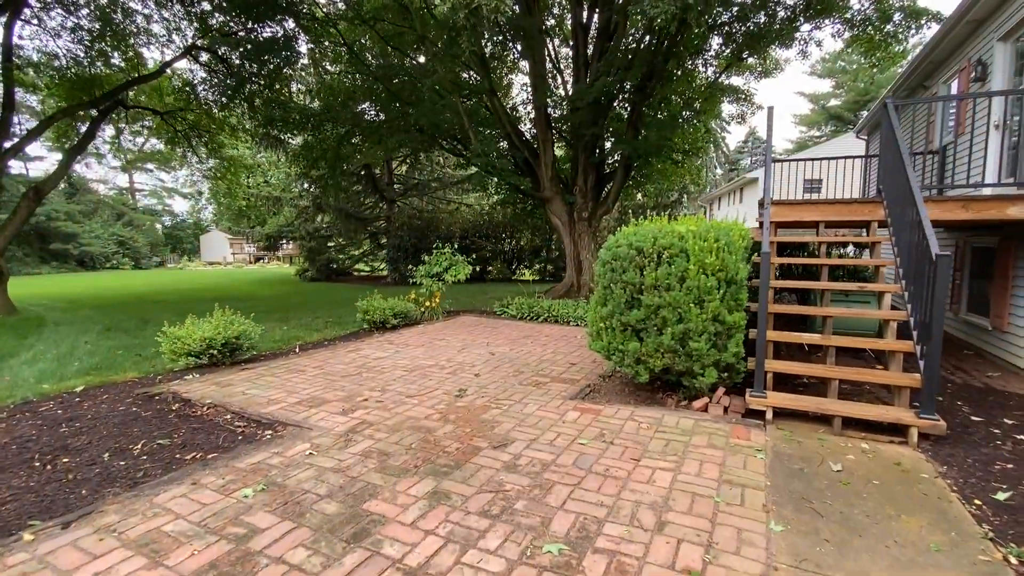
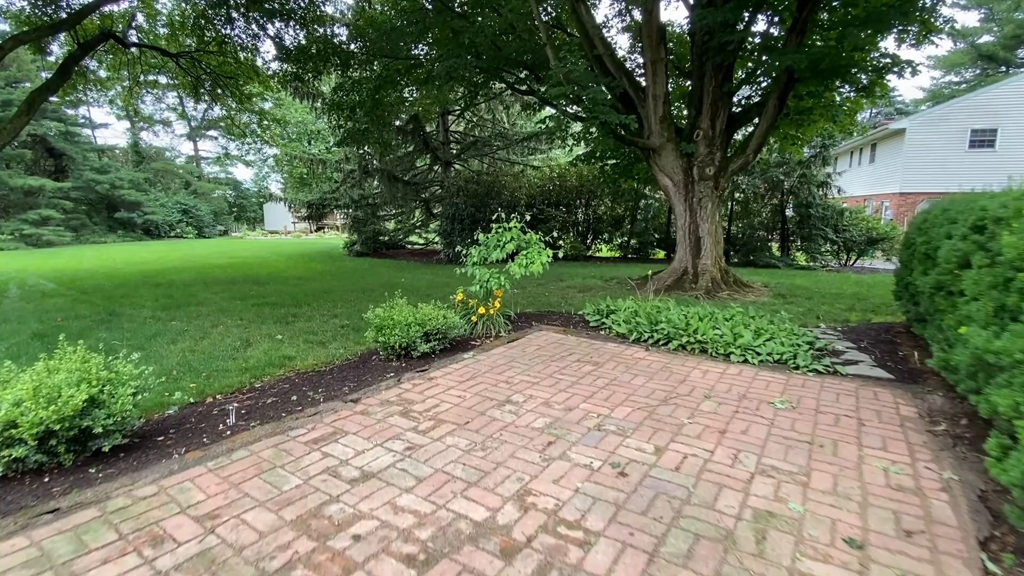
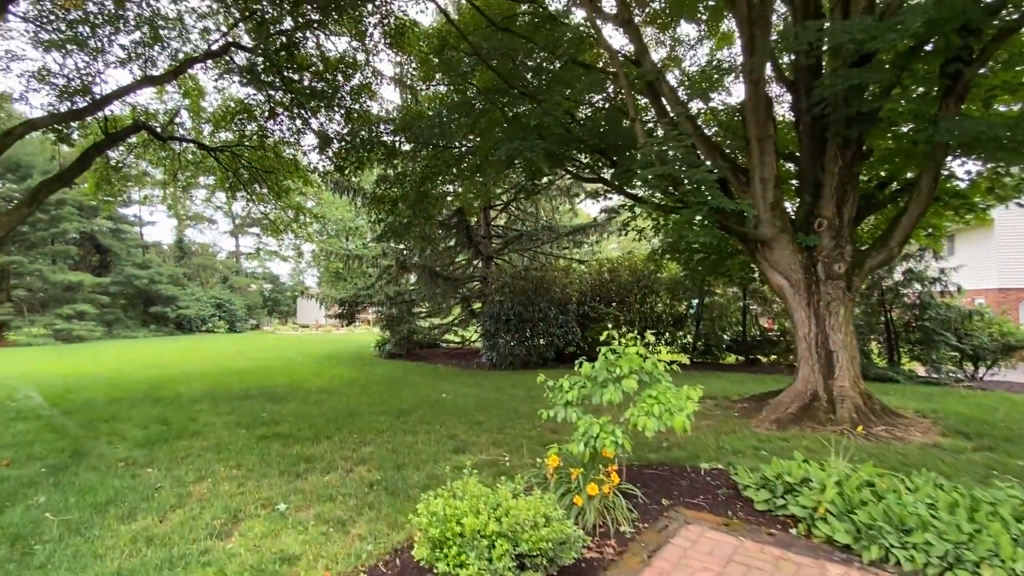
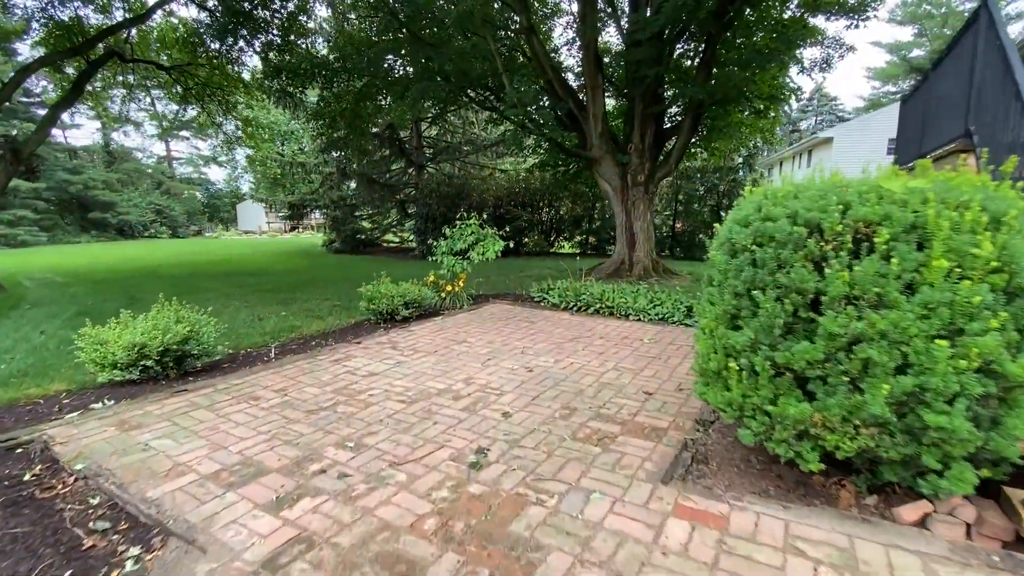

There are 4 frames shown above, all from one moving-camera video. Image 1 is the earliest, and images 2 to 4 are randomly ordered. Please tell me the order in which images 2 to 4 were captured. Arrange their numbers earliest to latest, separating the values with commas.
4, 2, 3
